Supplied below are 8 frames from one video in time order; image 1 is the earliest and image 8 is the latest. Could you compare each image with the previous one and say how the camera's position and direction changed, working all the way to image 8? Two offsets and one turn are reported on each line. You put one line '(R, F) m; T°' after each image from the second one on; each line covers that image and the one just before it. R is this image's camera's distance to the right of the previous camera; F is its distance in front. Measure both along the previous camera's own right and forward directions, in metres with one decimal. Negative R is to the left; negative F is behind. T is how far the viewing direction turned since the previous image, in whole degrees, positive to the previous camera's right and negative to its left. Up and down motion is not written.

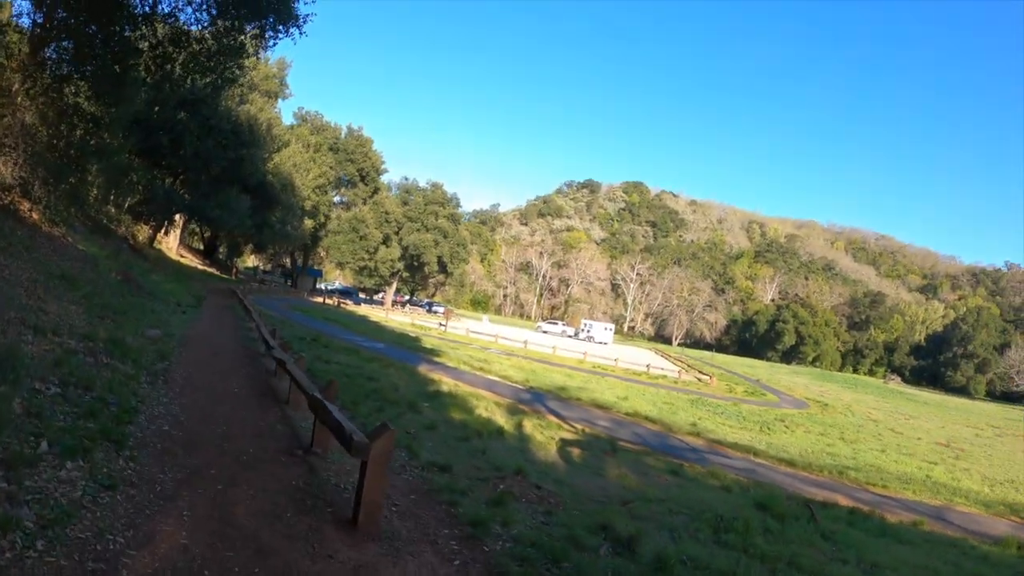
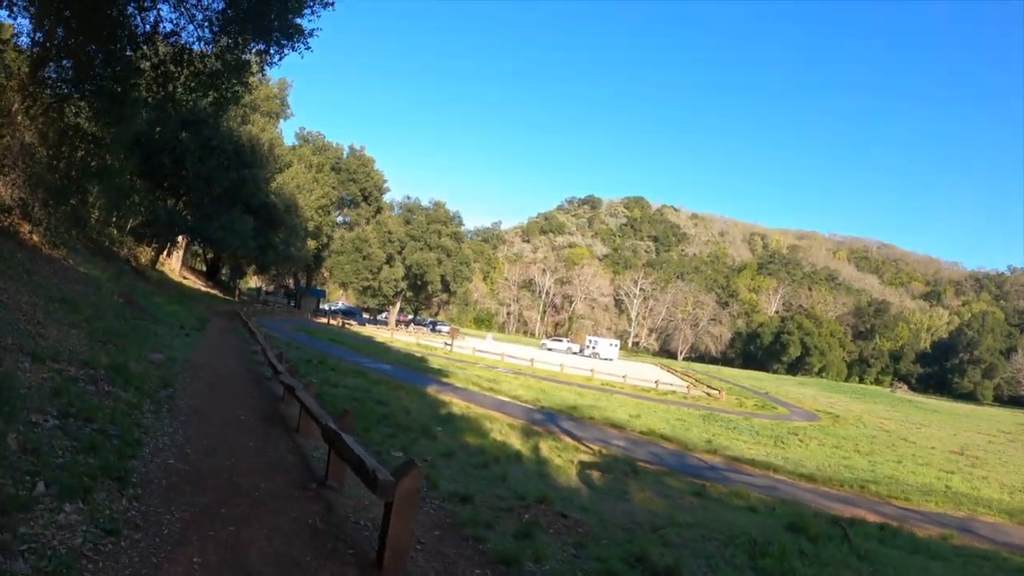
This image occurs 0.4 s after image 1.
(-0.3, +0.6) m; 0°
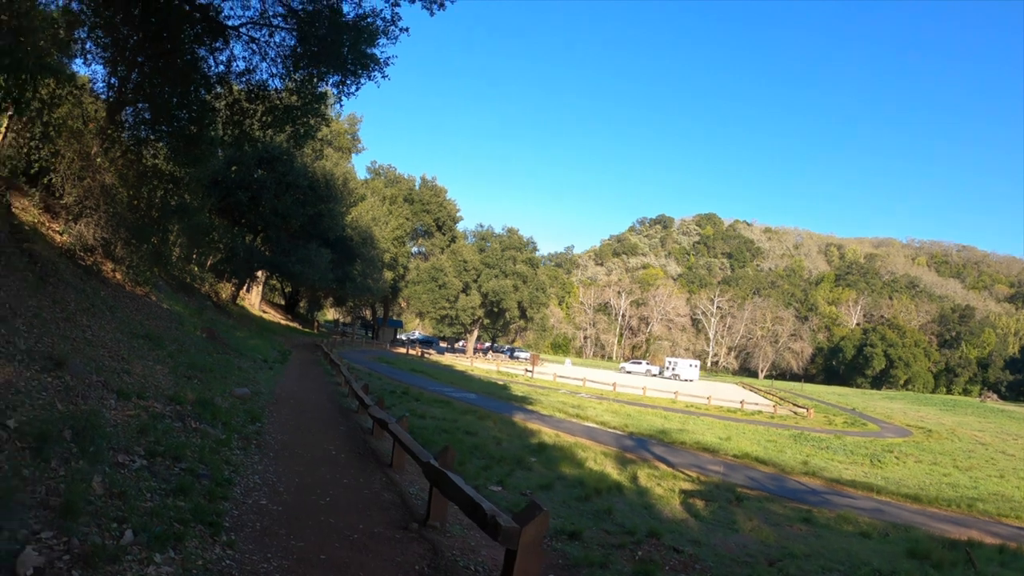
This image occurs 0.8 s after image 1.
(-0.5, +0.9) m; -5°
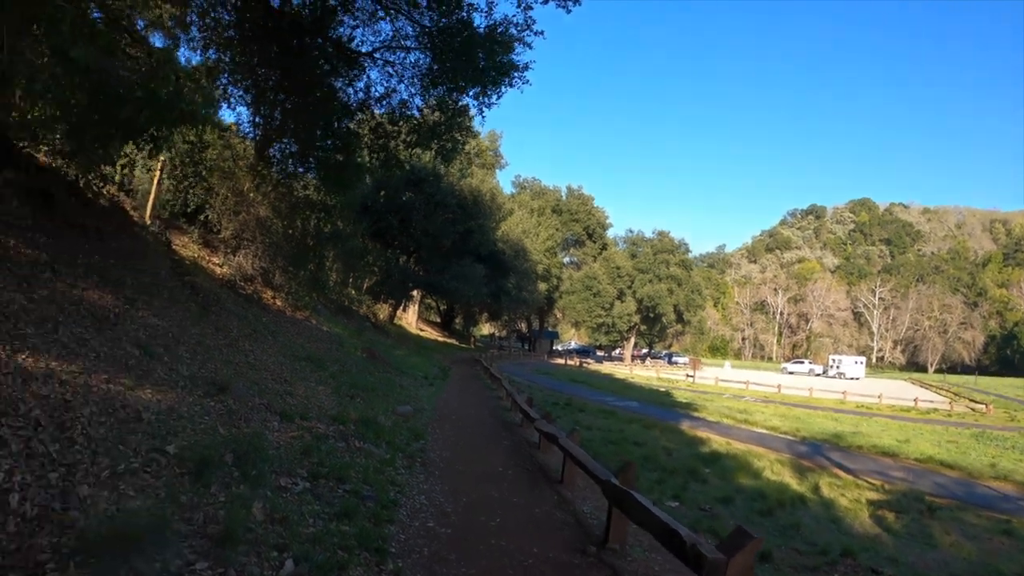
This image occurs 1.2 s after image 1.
(-0.4, +1.0) m; -10°
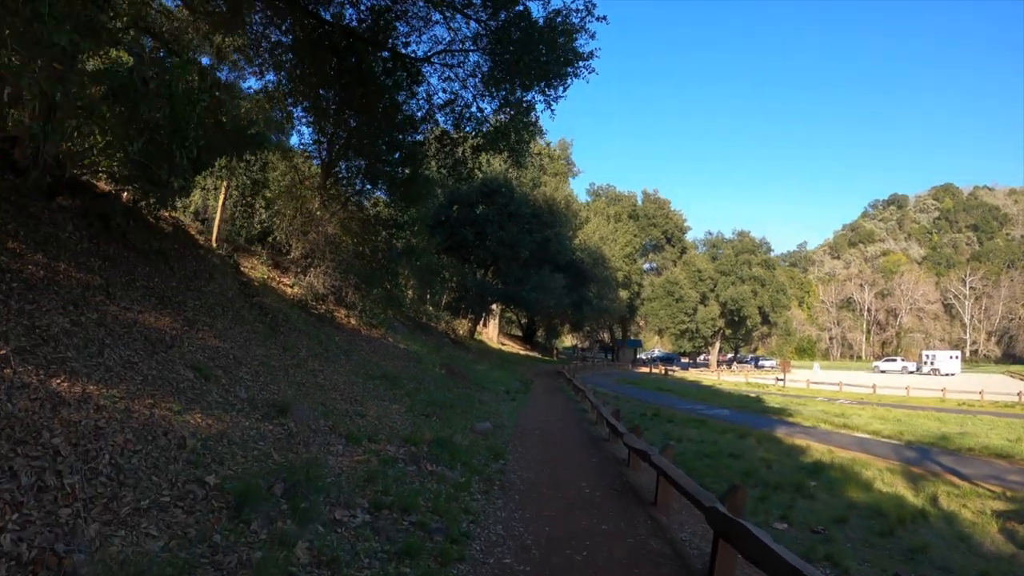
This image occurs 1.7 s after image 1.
(0.0, +1.0) m; -6°
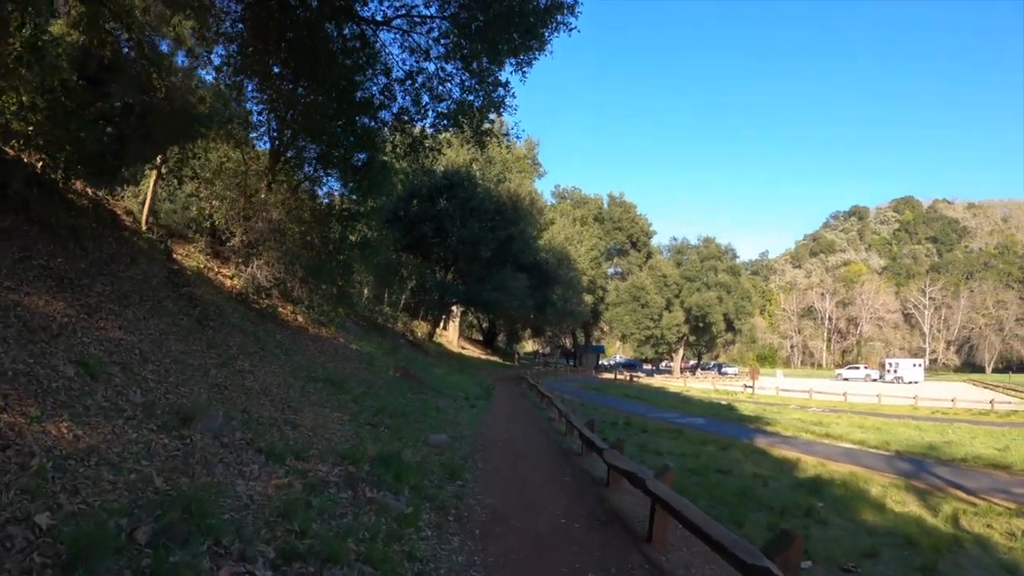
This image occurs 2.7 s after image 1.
(0.0, +1.6) m; +3°
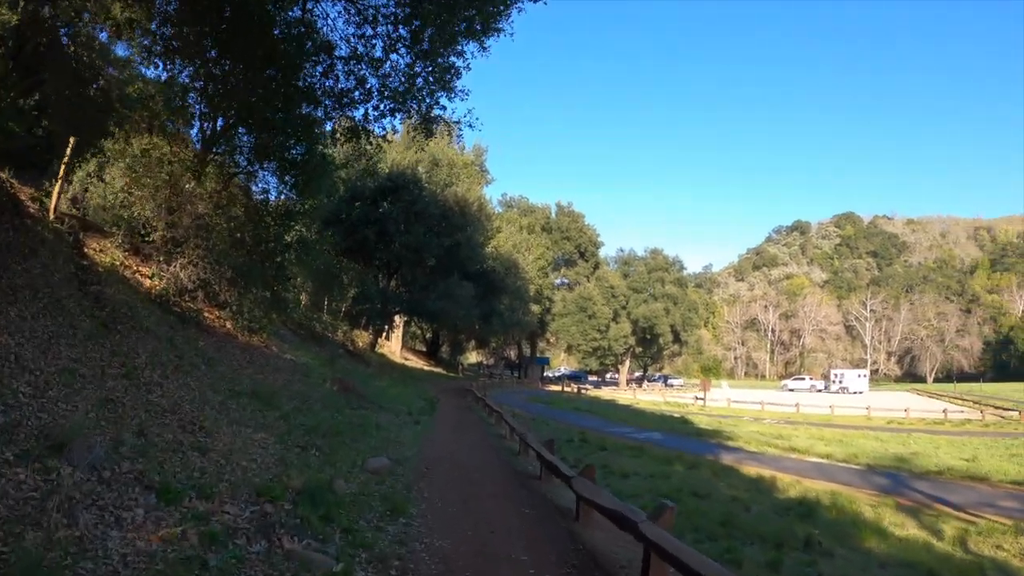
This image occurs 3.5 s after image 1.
(-0.1, +1.3) m; +4°
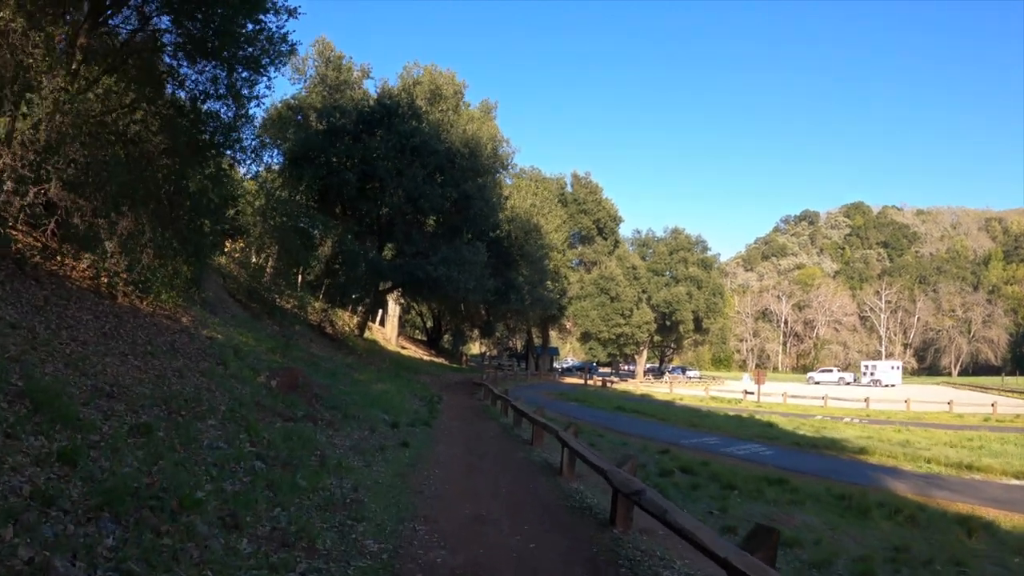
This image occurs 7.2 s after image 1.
(-0.7, +6.3) m; 0°
